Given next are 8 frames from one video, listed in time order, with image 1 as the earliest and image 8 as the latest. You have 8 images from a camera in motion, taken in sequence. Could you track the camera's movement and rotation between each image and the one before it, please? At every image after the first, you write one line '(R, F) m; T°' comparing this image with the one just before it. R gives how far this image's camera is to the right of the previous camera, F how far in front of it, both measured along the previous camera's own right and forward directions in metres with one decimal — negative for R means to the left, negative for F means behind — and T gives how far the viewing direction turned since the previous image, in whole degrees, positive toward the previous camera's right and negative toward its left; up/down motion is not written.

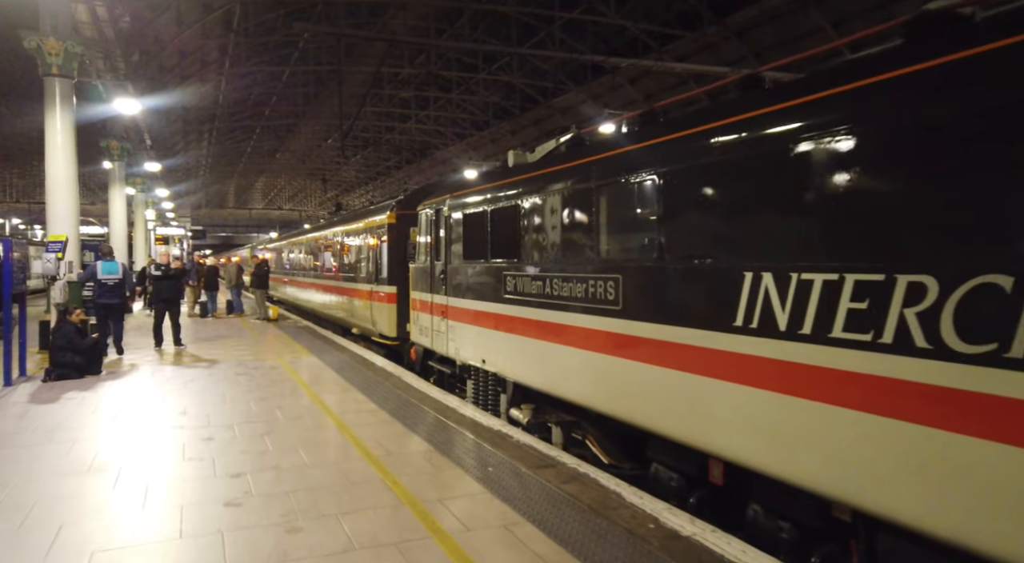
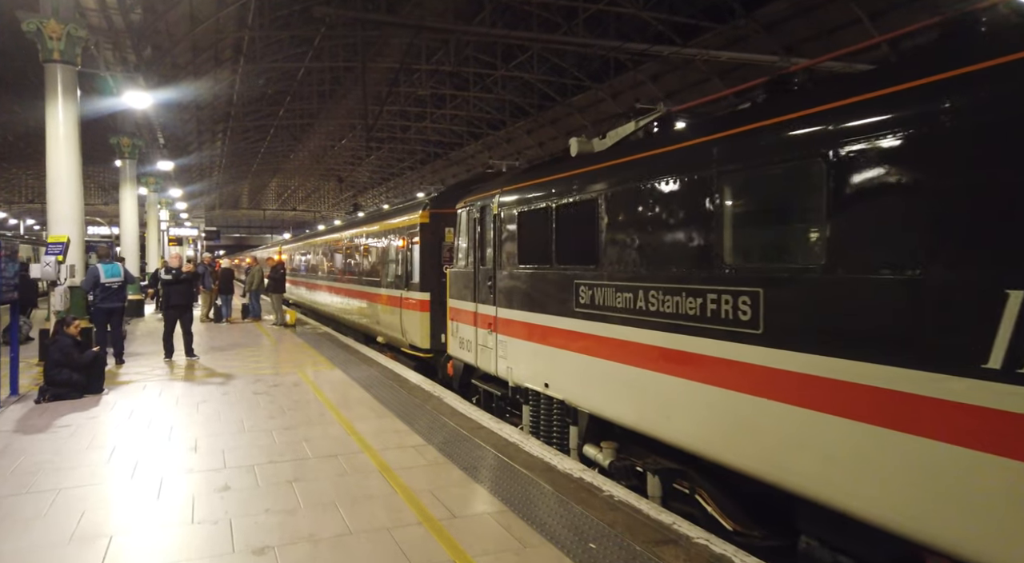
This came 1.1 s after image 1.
(-0.5, +1.1) m; -1°
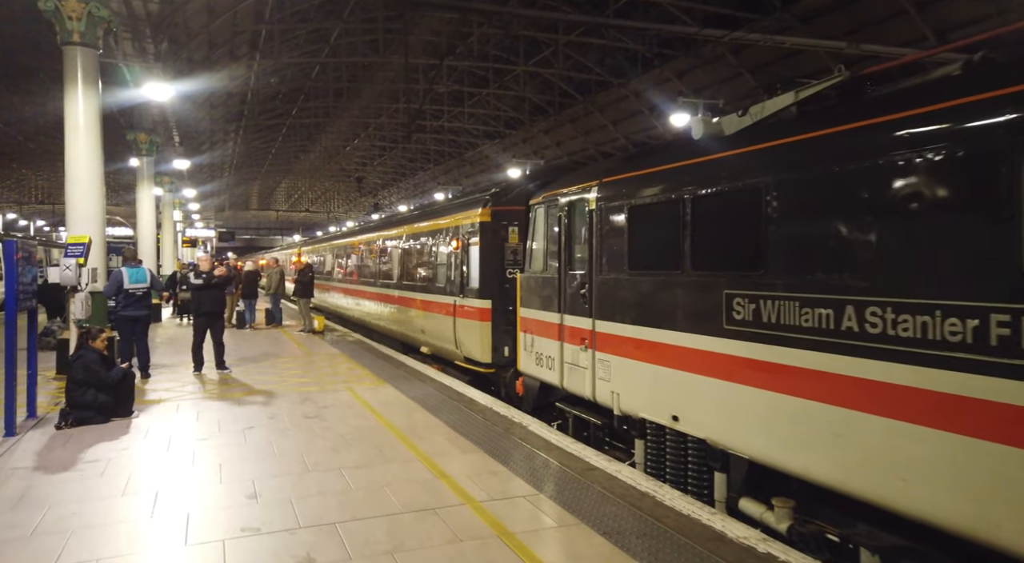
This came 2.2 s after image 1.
(-0.9, +1.1) m; -1°
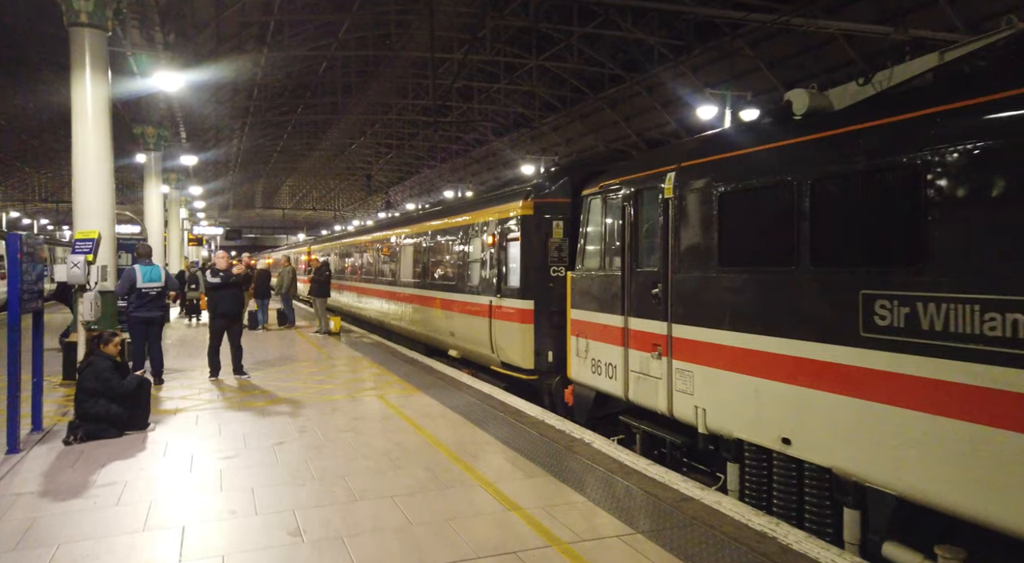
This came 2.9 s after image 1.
(-0.5, +0.7) m; 0°
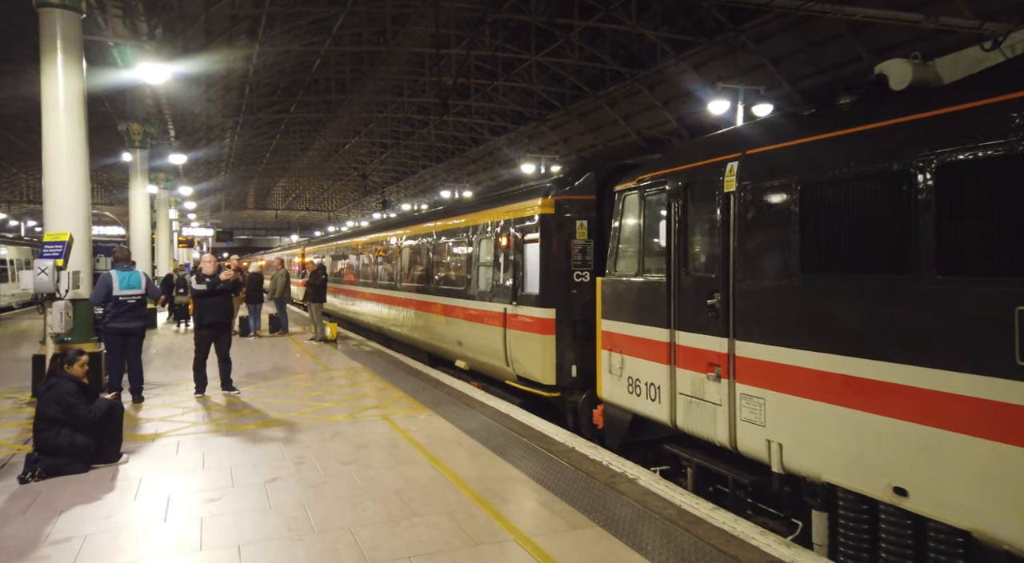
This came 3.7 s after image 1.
(-0.3, +0.8) m; +1°
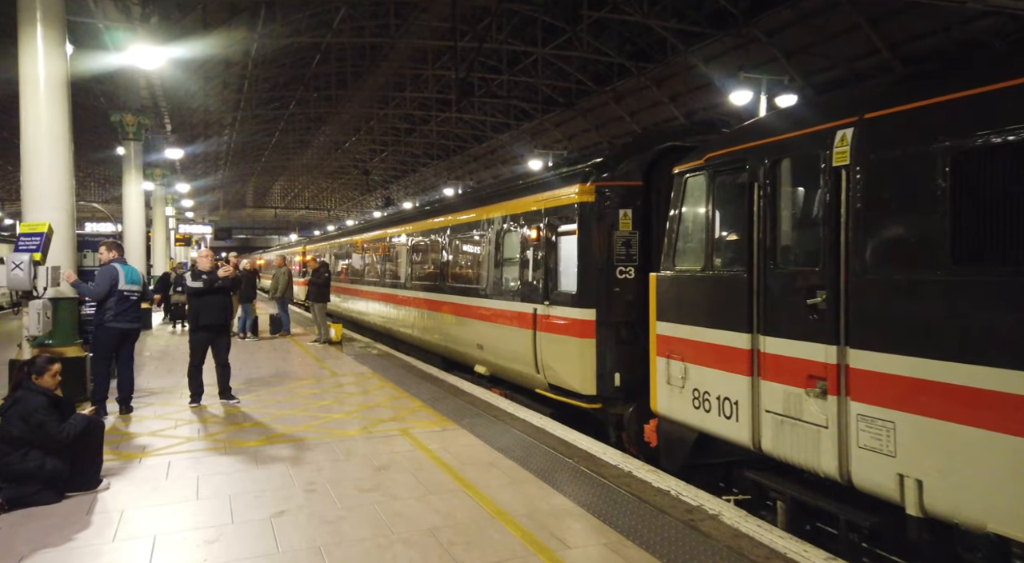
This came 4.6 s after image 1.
(-0.4, +0.9) m; 0°
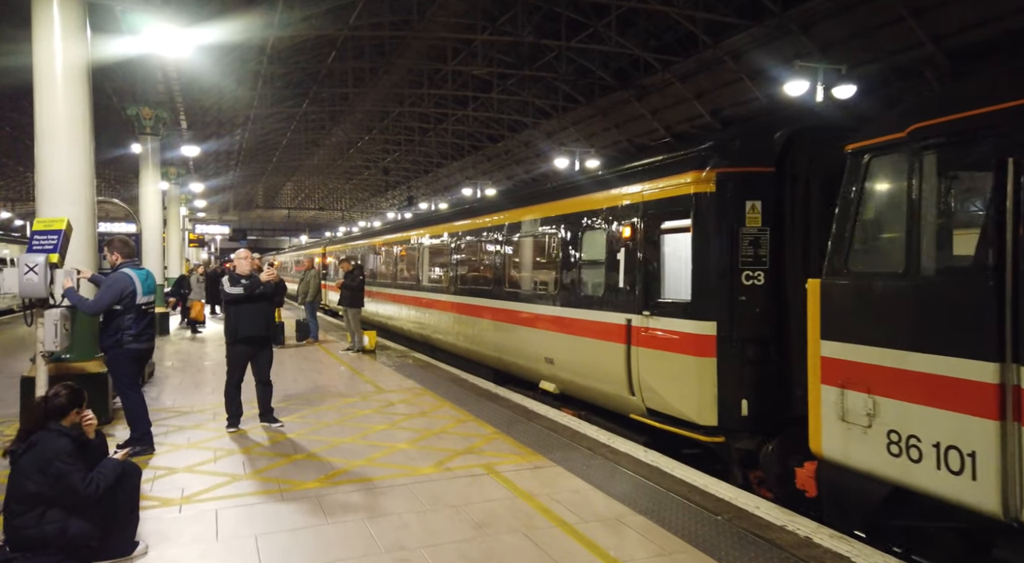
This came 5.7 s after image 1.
(-0.8, +1.1) m; -1°
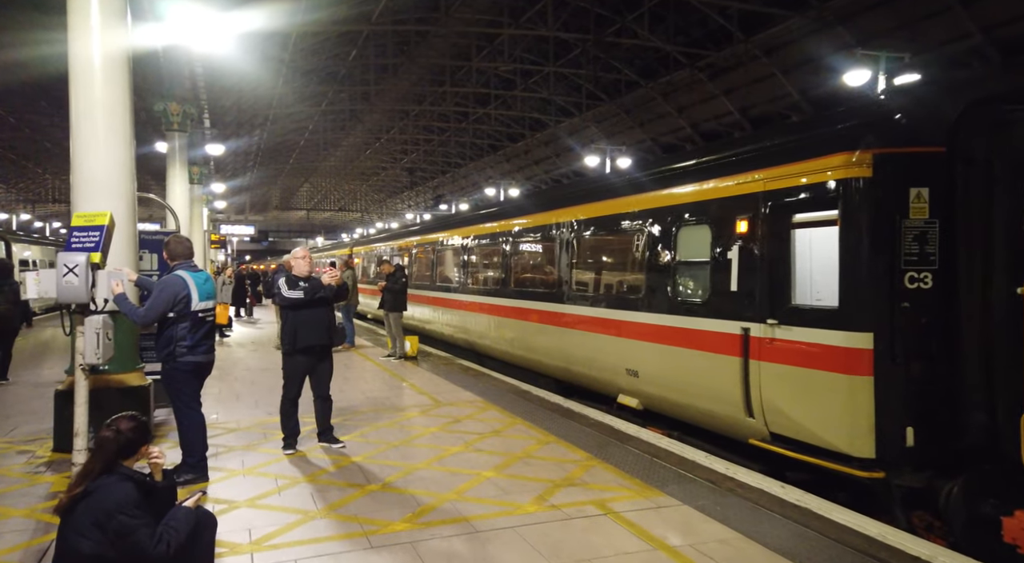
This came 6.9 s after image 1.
(-0.7, +0.8) m; -1°
